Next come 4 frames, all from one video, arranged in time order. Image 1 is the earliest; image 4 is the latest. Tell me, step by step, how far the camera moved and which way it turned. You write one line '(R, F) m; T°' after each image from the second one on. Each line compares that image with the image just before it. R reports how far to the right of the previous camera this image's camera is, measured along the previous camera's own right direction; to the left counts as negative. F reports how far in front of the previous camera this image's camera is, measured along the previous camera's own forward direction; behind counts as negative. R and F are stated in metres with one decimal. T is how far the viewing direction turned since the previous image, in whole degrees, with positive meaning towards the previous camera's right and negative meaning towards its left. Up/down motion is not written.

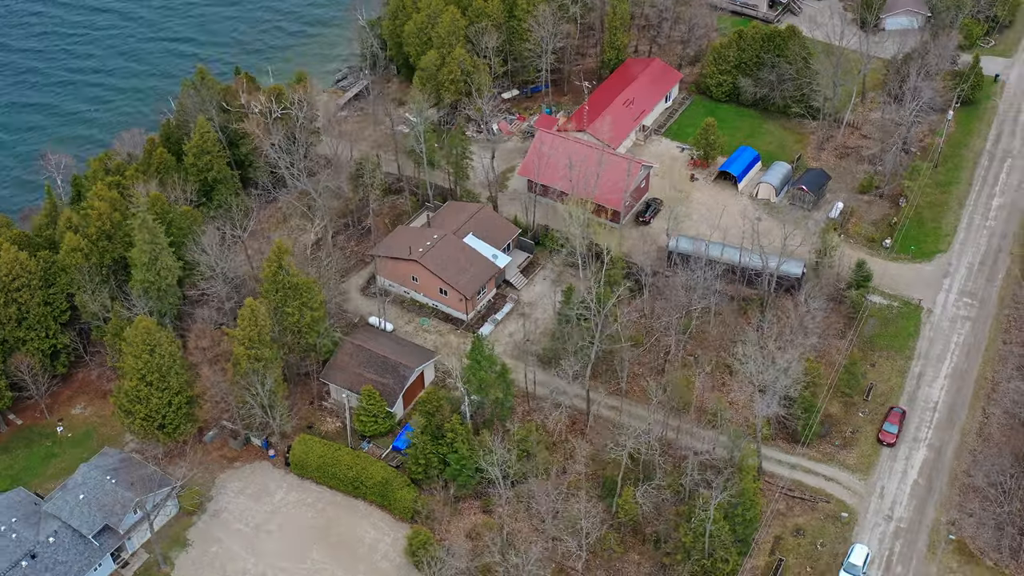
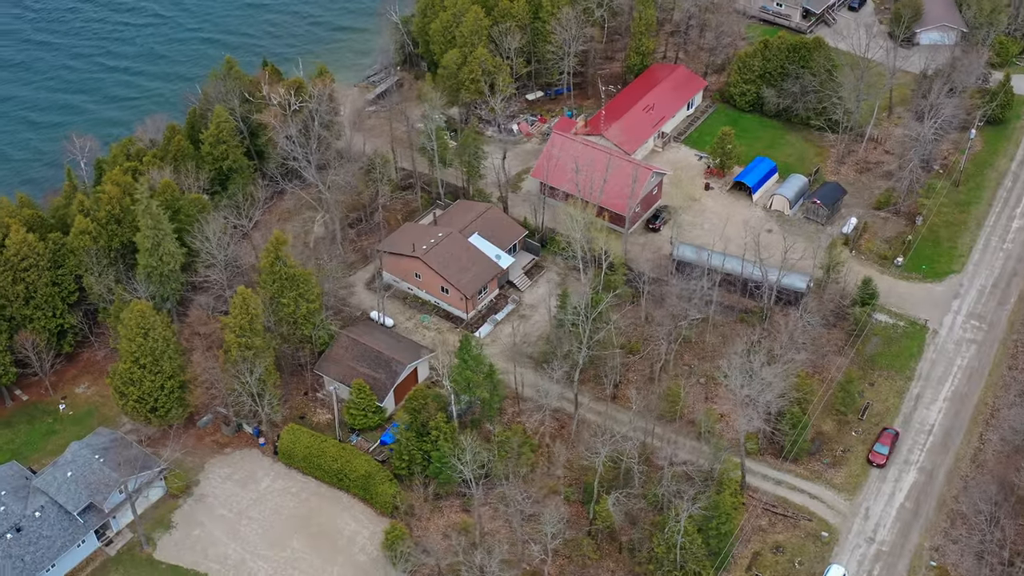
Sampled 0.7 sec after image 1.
(+2.3, 0.0) m; -3°
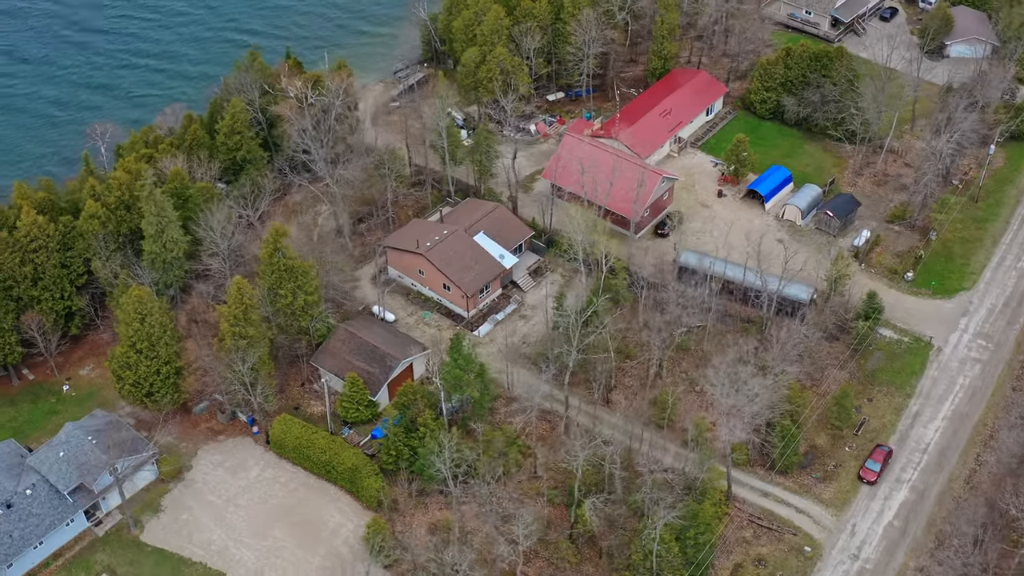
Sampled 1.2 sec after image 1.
(+1.9, 0.0) m; -3°
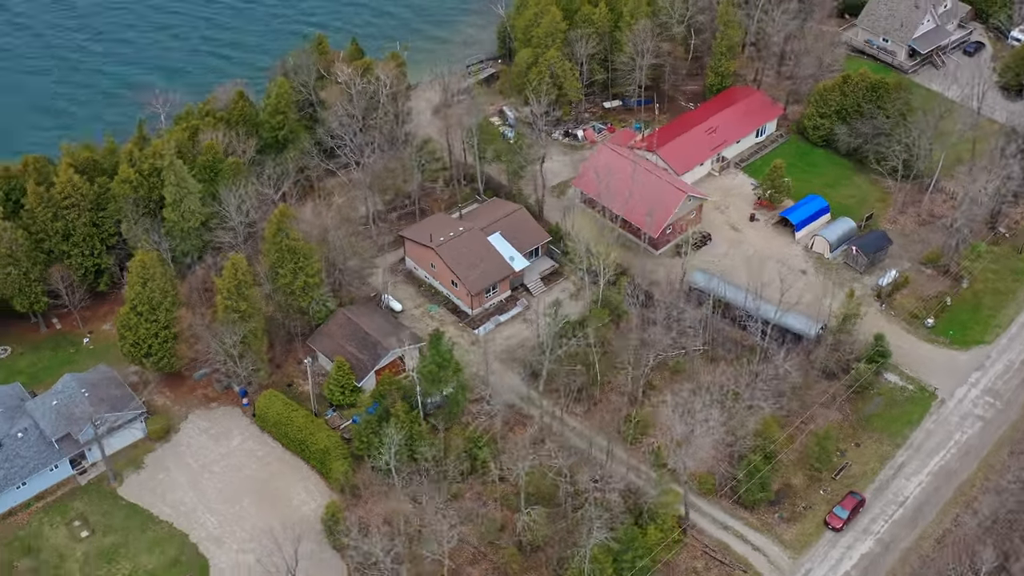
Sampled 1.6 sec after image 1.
(+5.1, +0.1) m; -7°
